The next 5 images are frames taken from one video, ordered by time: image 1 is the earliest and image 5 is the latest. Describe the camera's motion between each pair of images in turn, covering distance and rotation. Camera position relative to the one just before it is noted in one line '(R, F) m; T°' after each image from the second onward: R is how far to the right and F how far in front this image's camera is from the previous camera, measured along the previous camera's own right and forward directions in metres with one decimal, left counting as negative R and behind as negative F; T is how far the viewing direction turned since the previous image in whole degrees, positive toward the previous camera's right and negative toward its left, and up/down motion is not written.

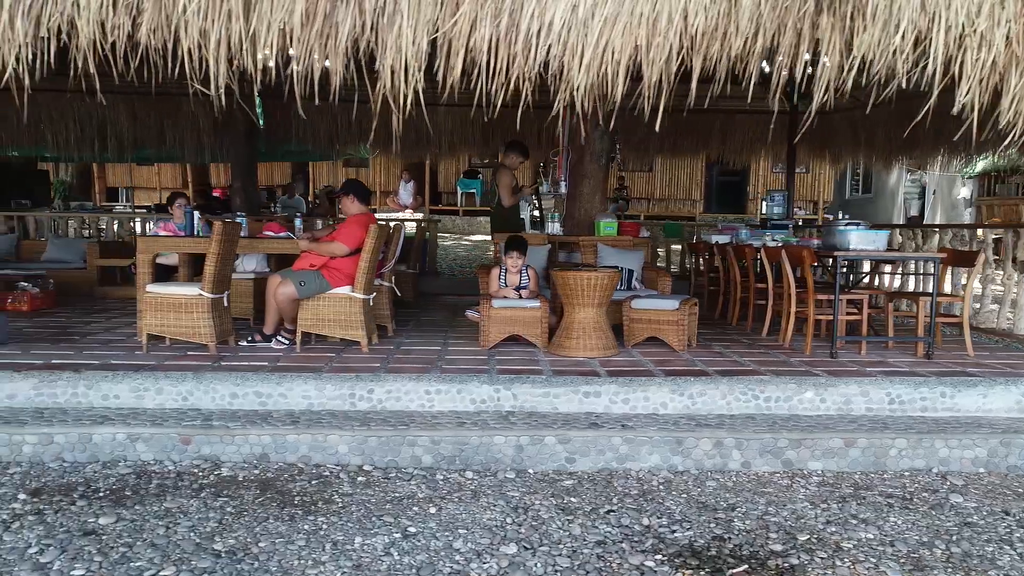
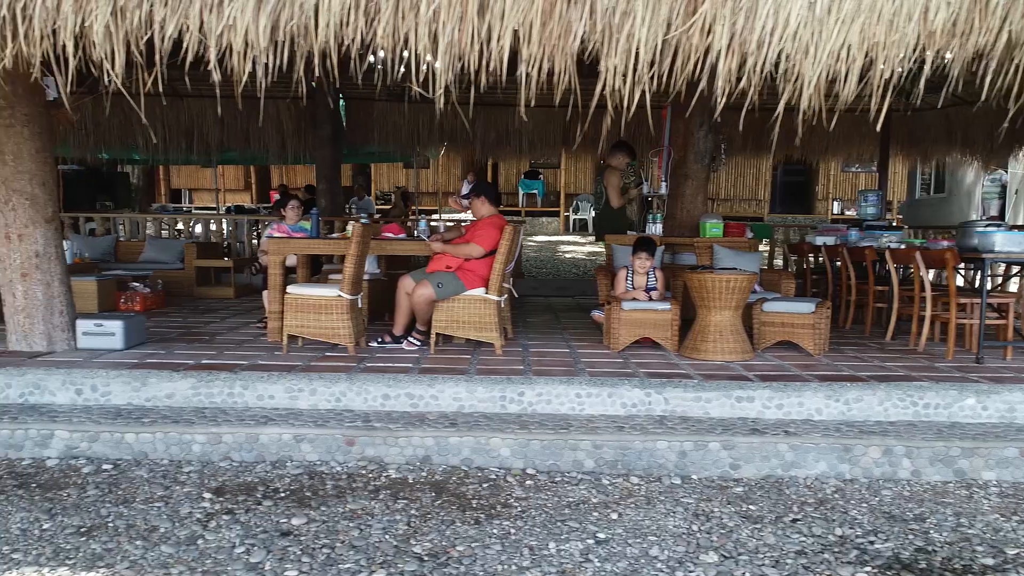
(-0.6, 0.0) m; -2°
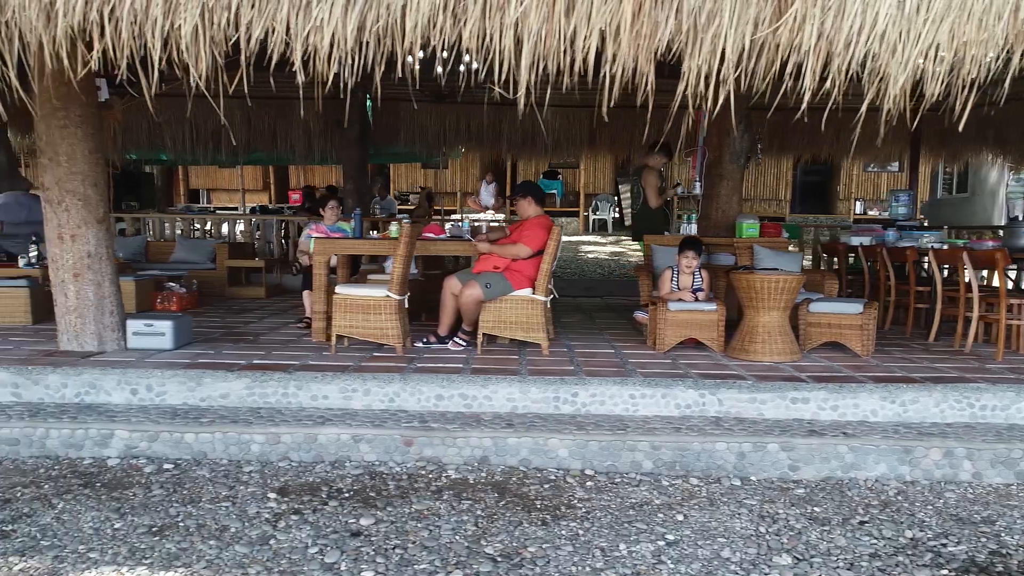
(-0.2, 0.0) m; -1°
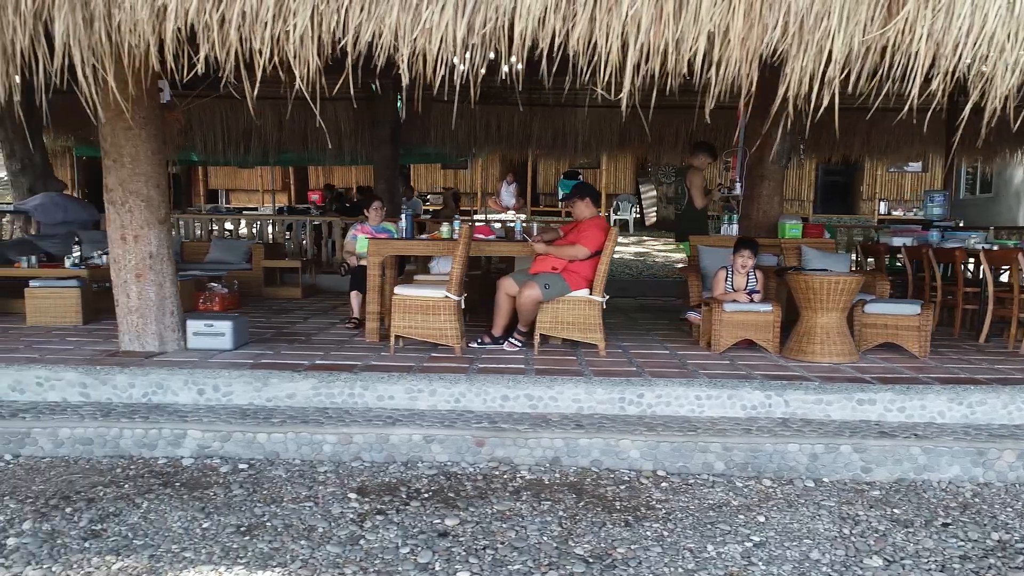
(-0.3, 0.0) m; 0°
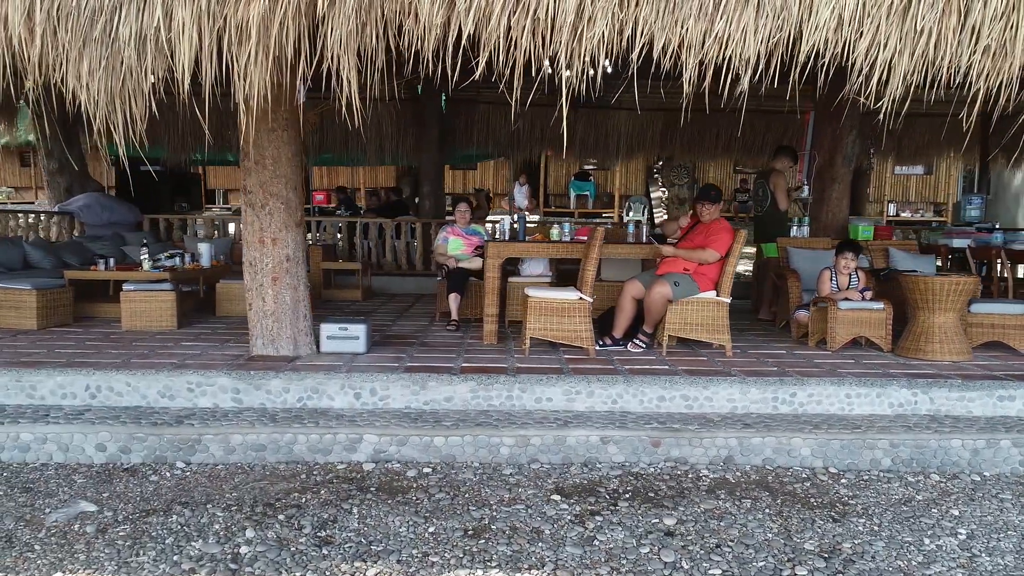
(-1.0, 0.0) m; +3°
